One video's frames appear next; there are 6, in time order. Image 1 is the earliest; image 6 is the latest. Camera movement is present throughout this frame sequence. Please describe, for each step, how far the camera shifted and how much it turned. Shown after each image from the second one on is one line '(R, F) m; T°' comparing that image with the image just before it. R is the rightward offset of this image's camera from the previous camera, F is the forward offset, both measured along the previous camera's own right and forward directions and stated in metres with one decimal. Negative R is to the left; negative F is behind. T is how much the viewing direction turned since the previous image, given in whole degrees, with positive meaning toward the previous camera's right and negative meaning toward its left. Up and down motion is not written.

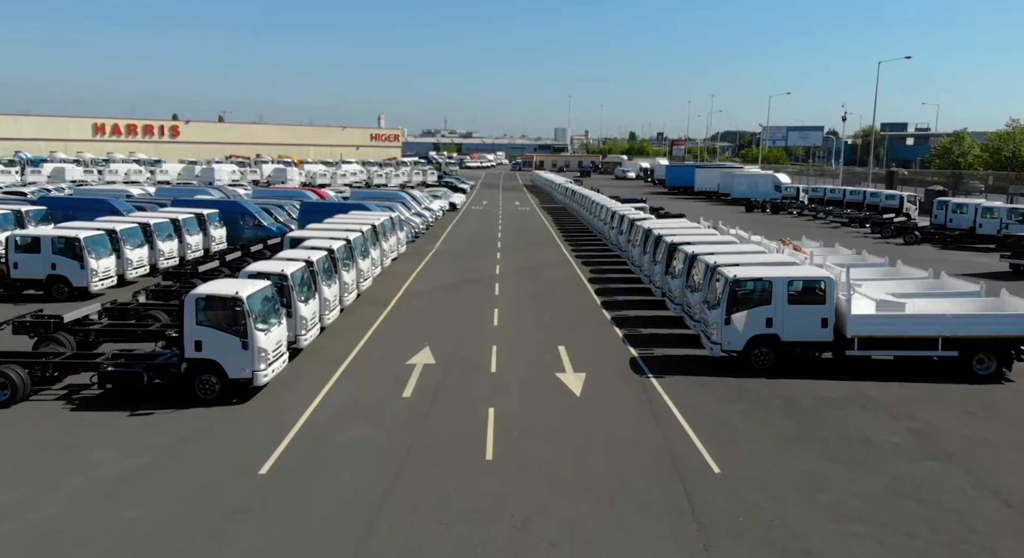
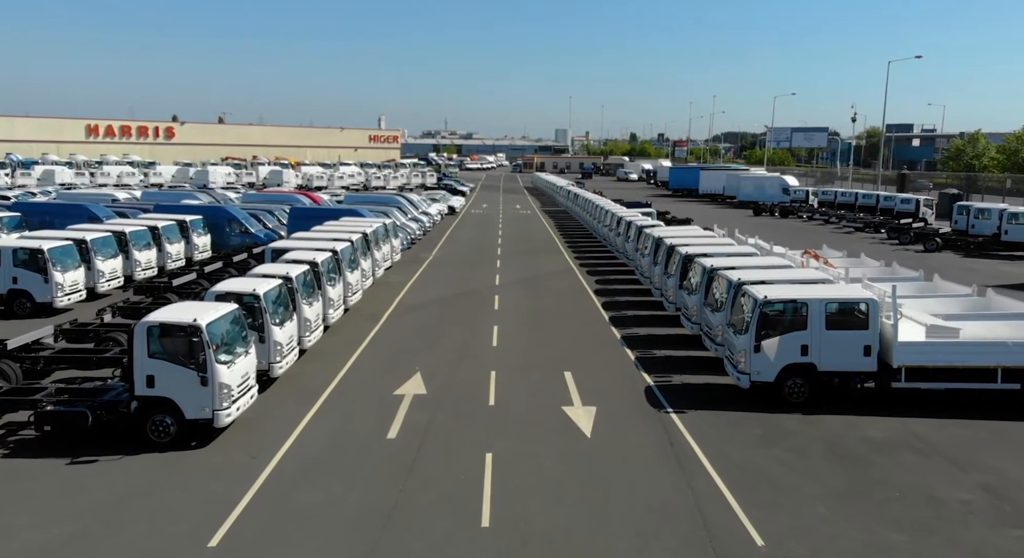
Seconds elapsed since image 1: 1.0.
(0.0, +1.8) m; 0°
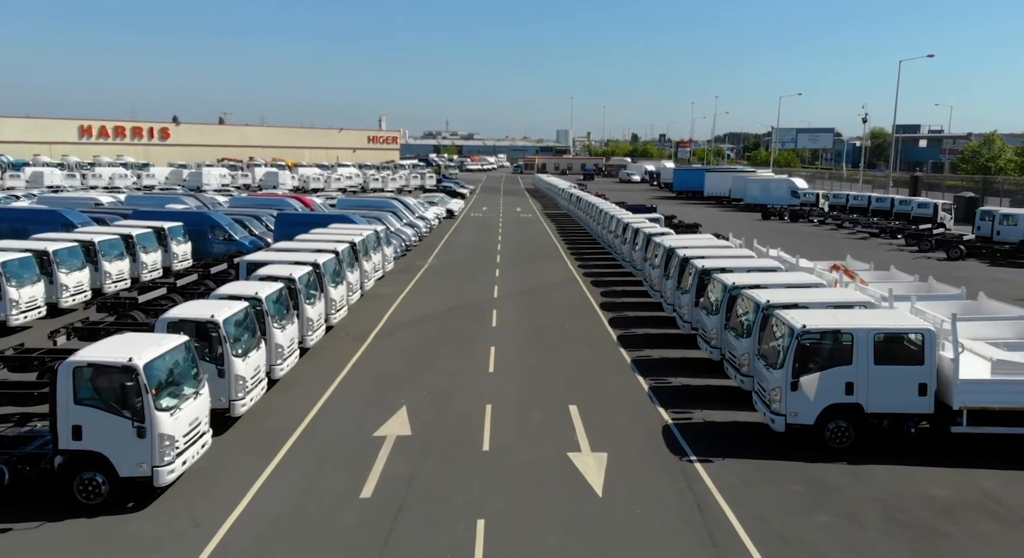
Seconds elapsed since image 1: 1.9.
(+0.1, +1.9) m; 0°
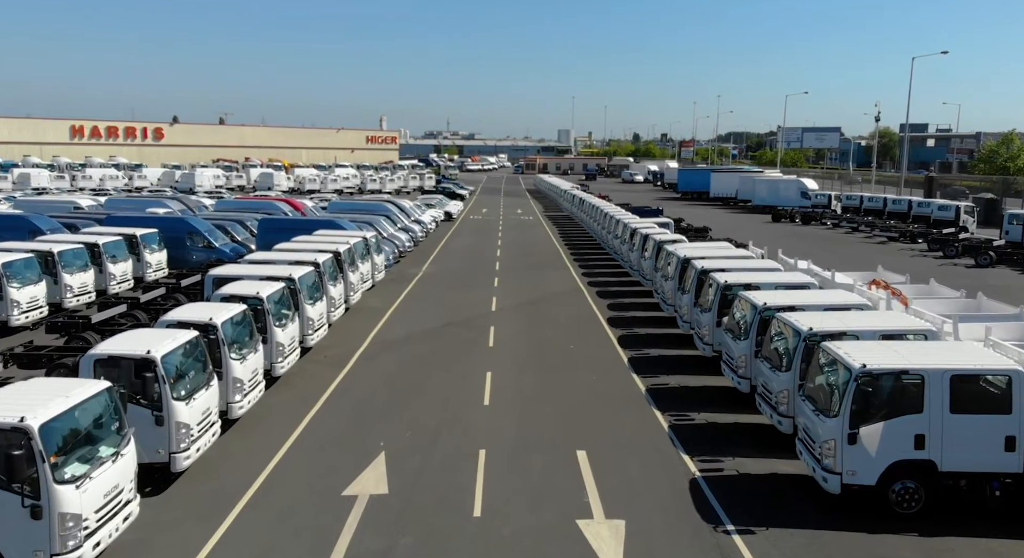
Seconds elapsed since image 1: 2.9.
(+0.1, +2.1) m; 0°
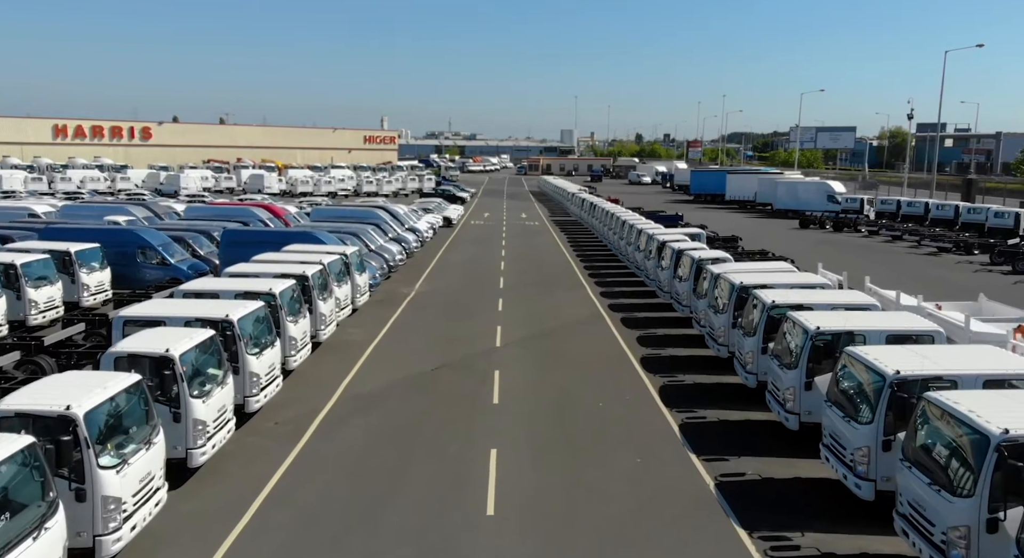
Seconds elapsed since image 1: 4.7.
(-0.2, +4.4) m; 0°
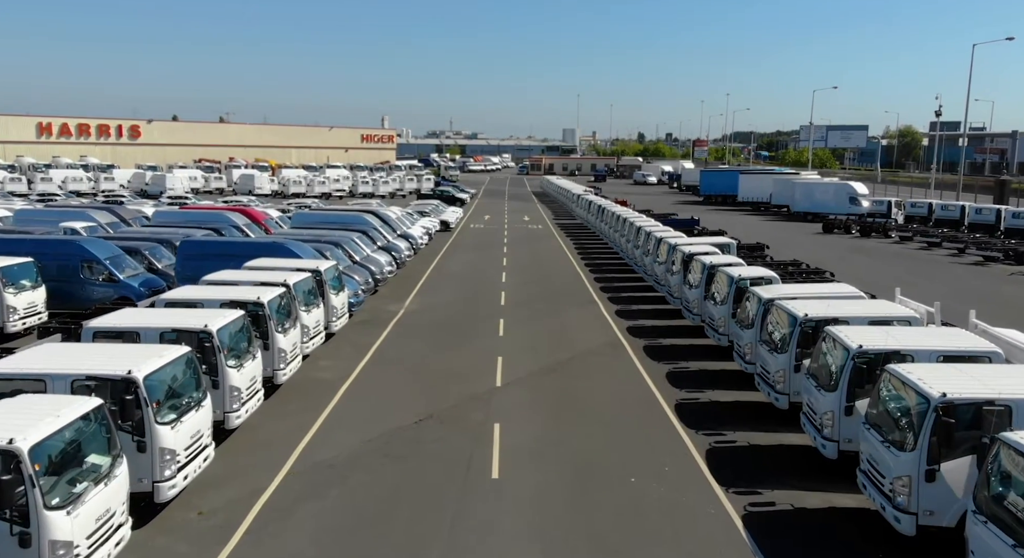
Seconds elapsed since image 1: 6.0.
(-0.1, +3.4) m; 0°
